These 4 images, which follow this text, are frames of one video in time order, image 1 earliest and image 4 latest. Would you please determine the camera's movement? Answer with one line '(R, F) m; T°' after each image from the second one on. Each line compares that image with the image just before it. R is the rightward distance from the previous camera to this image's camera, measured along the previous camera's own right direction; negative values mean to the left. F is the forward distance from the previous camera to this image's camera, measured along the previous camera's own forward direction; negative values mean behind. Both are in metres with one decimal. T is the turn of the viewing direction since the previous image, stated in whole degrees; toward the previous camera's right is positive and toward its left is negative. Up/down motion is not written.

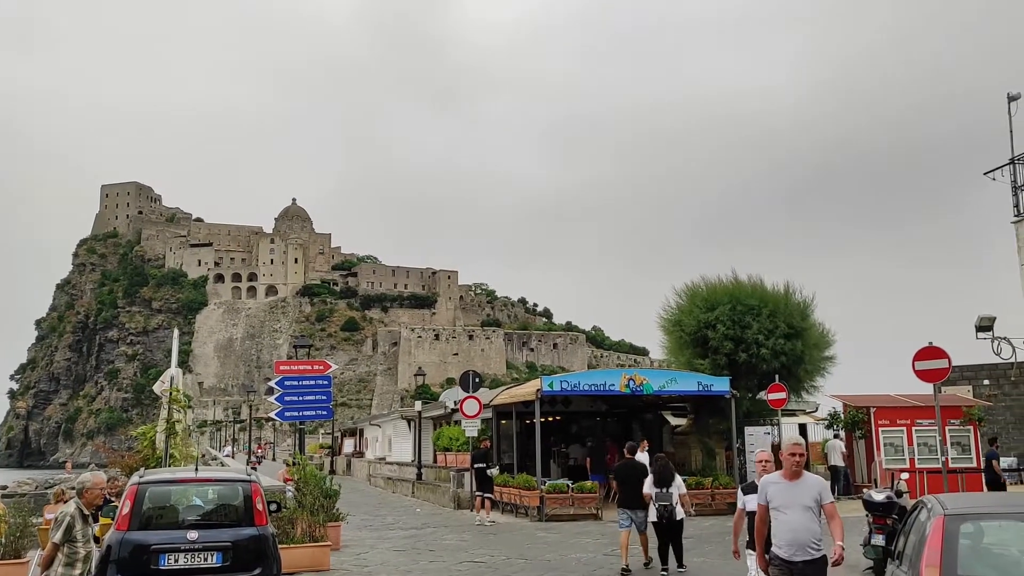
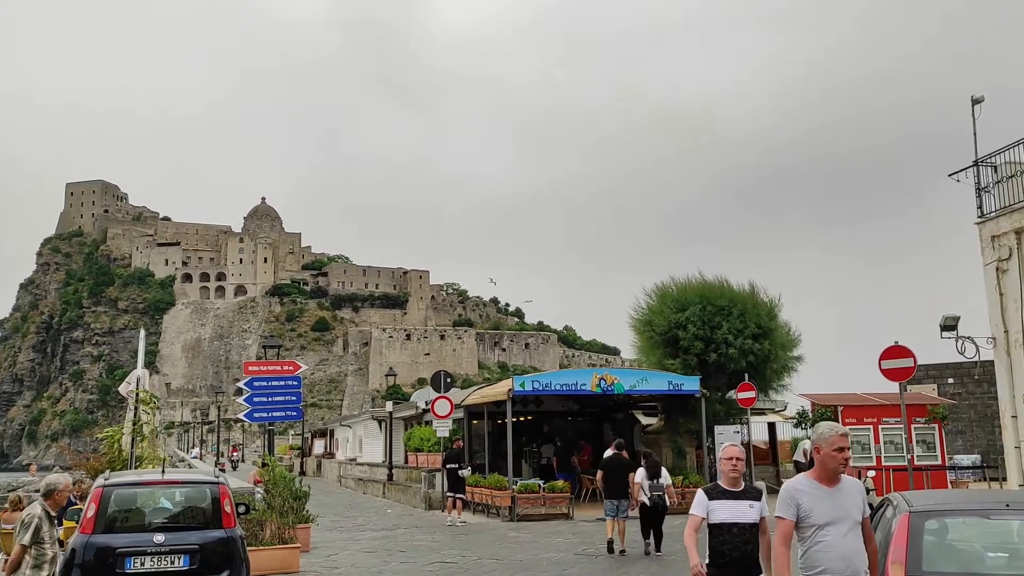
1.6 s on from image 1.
(0.0, 0.0) m; +2°
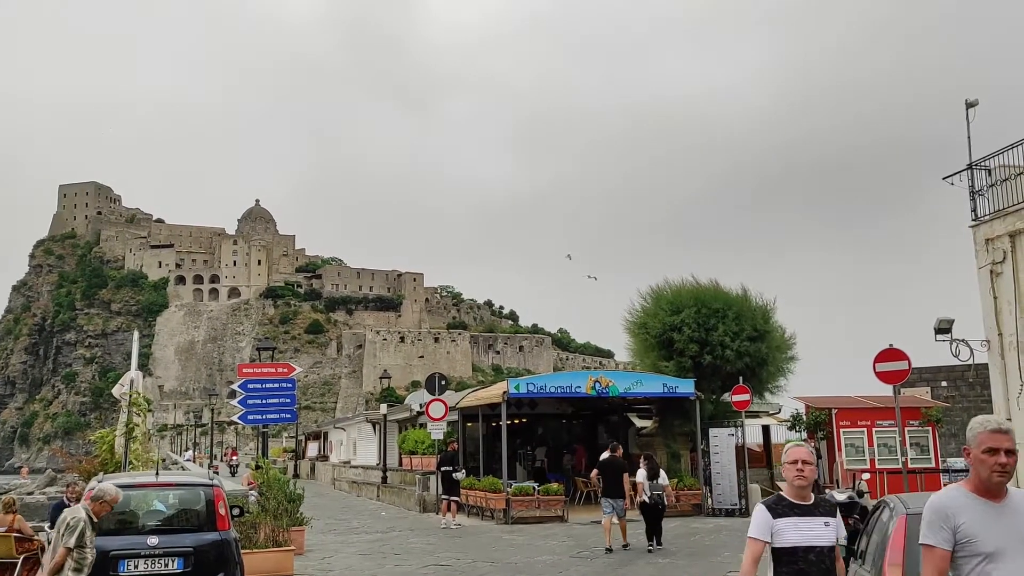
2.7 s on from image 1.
(0.0, 0.0) m; 0°
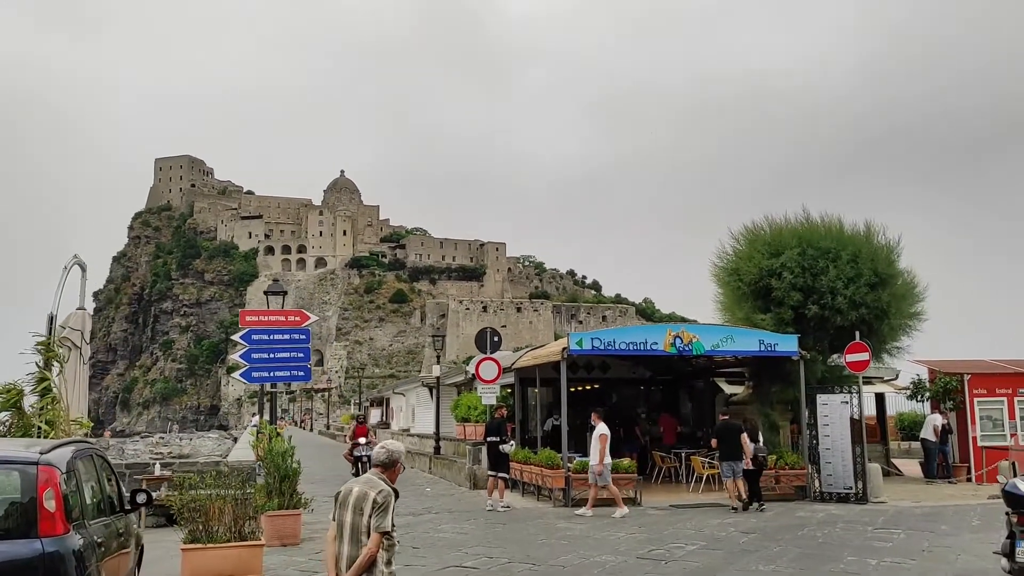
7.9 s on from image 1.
(+0.4, +2.6) m; -6°
